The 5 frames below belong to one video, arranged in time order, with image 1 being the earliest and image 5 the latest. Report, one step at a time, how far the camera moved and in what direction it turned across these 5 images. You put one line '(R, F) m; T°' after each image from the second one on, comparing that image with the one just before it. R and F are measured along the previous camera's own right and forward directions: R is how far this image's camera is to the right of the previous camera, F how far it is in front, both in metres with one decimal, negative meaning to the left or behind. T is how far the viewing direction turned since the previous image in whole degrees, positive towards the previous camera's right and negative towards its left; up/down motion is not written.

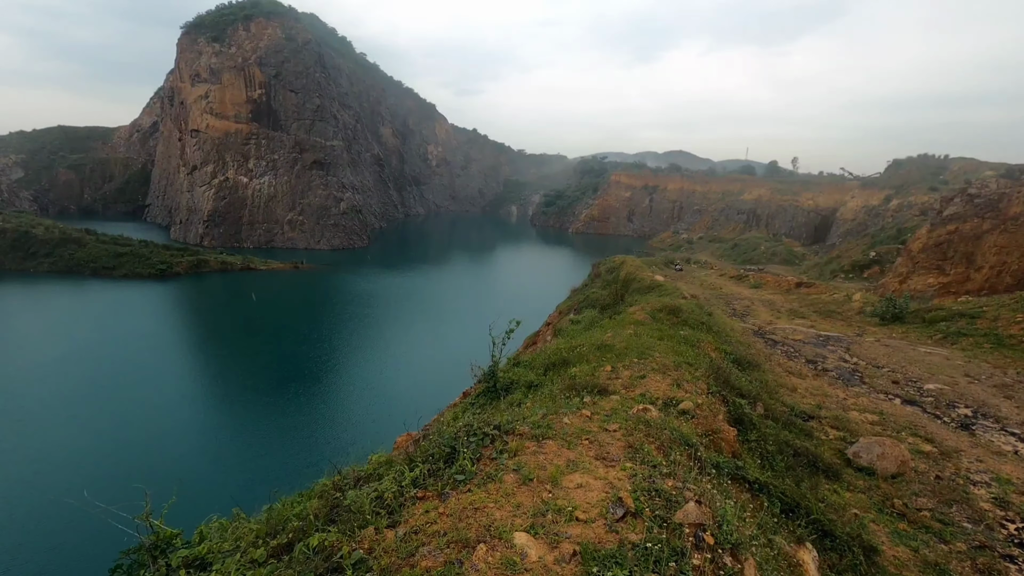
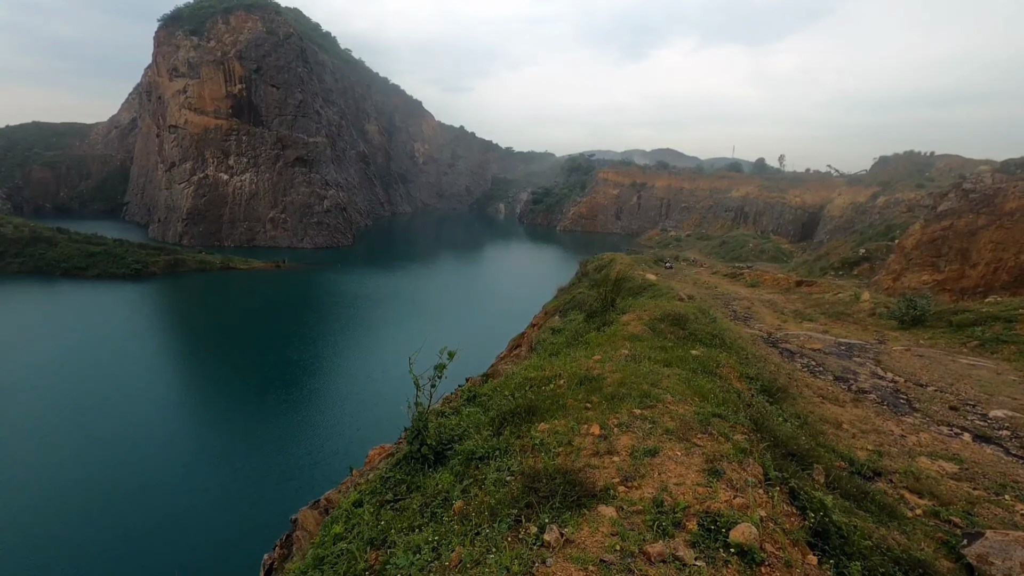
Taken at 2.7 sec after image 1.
(+0.1, +0.7) m; +1°
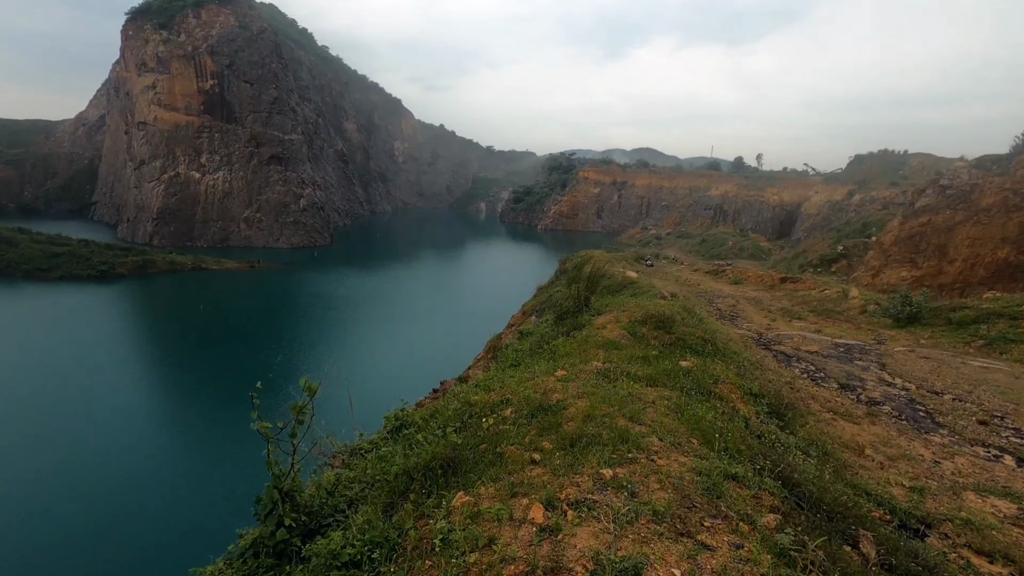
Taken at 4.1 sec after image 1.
(+0.1, +0.4) m; +2°
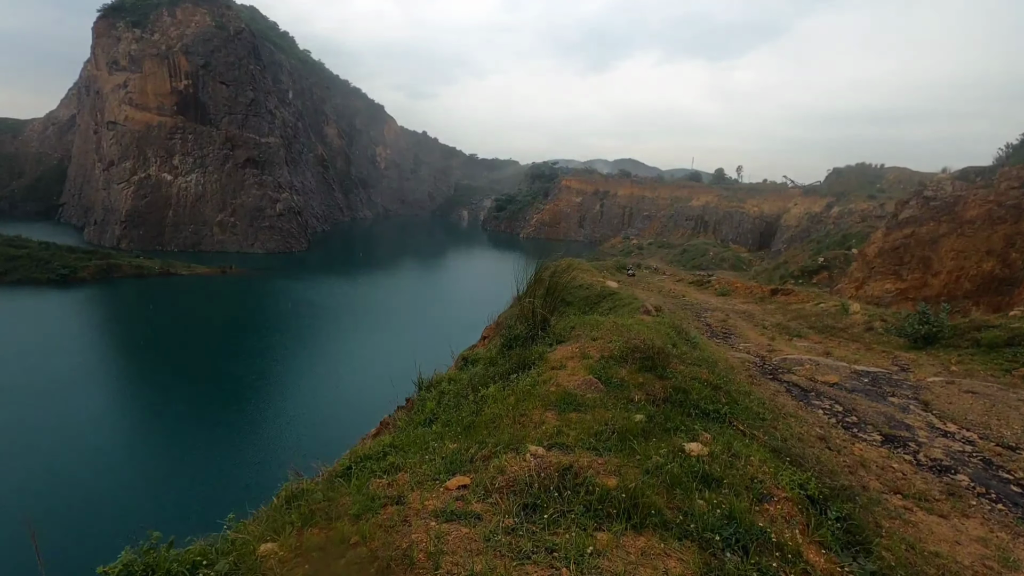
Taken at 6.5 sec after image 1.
(+0.2, +0.7) m; +2°
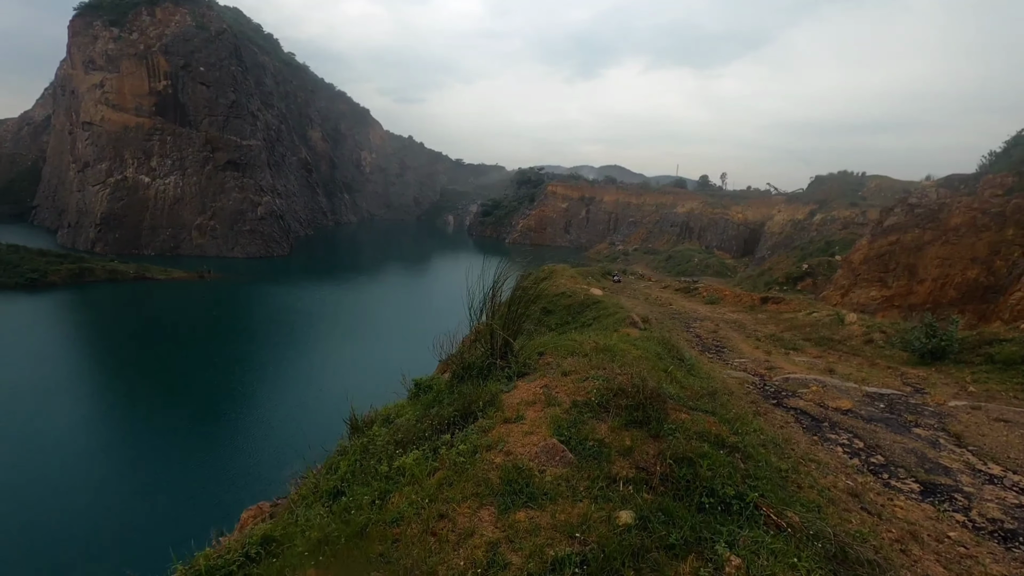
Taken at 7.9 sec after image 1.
(+0.1, +0.4) m; +2°
